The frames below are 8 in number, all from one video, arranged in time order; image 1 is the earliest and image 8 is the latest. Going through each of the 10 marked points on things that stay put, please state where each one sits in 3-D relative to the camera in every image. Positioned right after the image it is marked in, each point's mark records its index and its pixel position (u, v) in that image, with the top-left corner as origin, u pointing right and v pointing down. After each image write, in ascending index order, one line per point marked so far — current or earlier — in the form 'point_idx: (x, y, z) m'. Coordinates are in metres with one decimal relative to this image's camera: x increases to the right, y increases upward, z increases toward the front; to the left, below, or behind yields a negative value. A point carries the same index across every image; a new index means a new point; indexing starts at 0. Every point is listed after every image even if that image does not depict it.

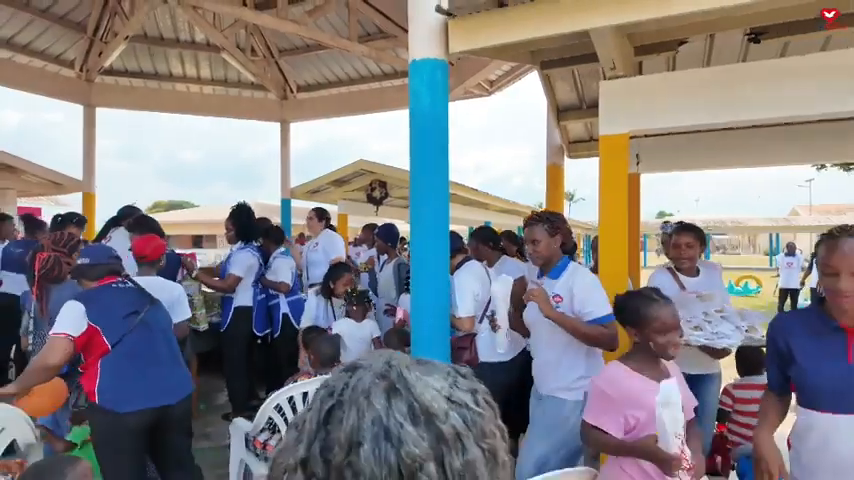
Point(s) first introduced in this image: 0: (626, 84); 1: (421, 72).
0: (+1.5, +1.1, +3.7) m
1: (-0.1, +1.1, +3.2) m
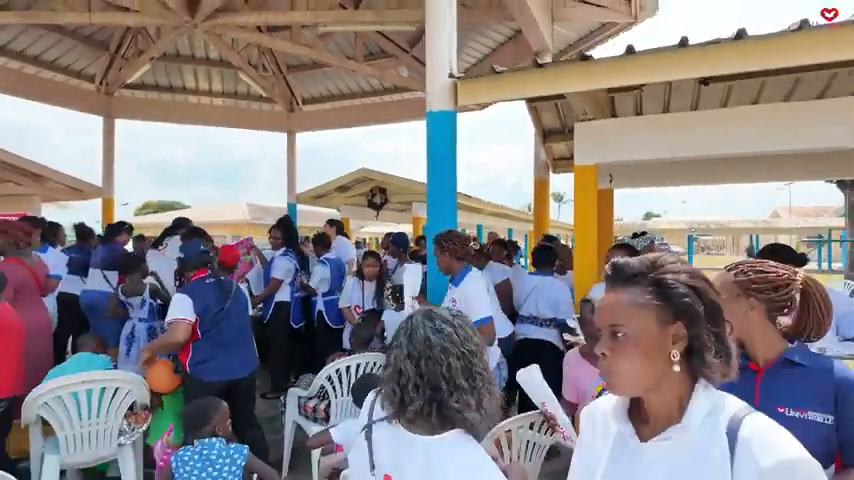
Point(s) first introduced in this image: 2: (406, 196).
0: (+1.6, +1.1, +4.6) m
1: (0.0, +1.0, +4.1) m
2: (-0.6, +1.2, +13.2) m
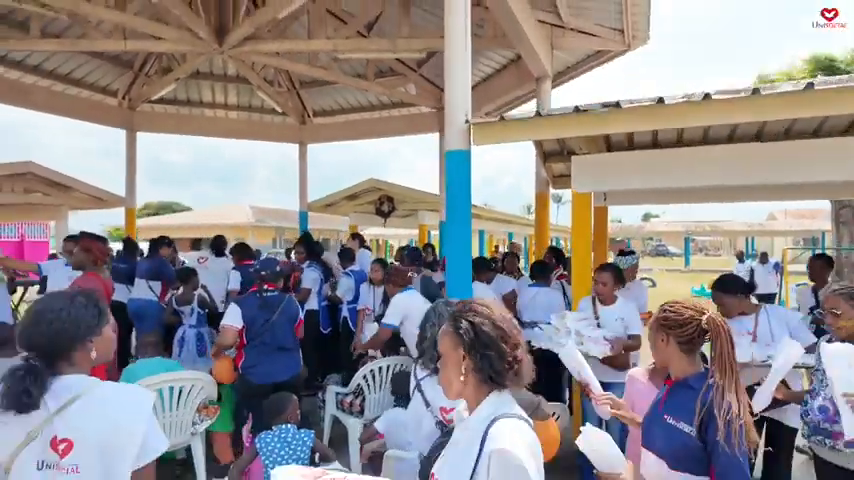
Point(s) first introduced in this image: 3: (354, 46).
0: (+1.8, +0.9, +5.3) m
1: (+0.2, +0.8, +4.8) m
2: (-0.4, +1.0, +13.9) m
3: (-1.3, +3.3, +8.4) m
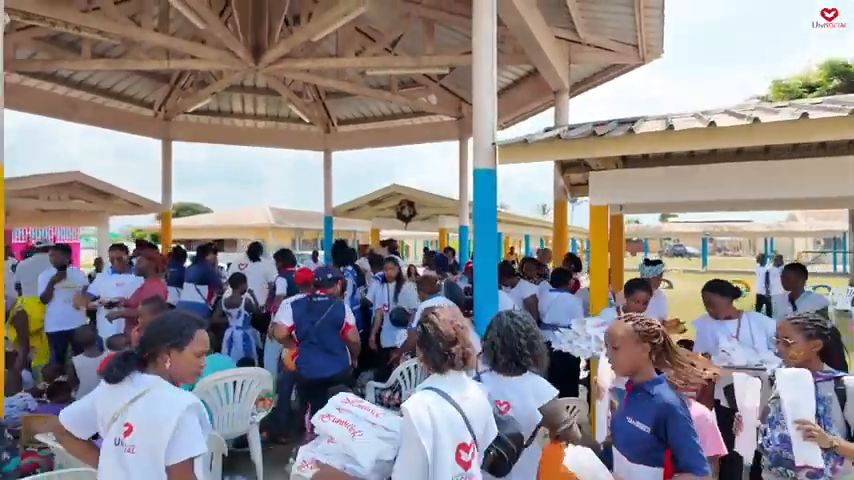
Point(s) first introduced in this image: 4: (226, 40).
0: (+2.1, +0.8, +5.7) m
1: (+0.5, +0.7, +5.2) m
2: (+0.2, +0.9, +14.4) m
3: (-0.8, +3.2, +9.0) m
4: (-3.4, +3.4, +8.4) m
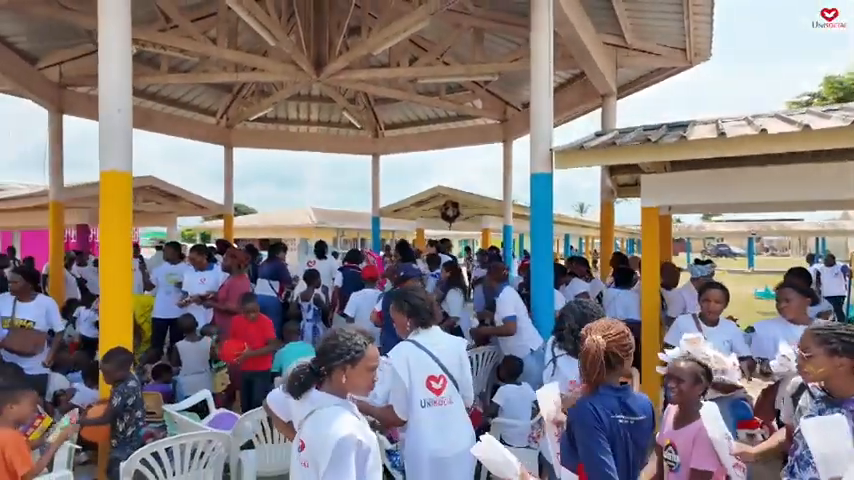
0: (+2.8, +0.8, +6.0) m
1: (+1.3, +0.7, +5.7) m
2: (+1.5, +1.0, +14.8) m
3: (+0.1, +3.2, +9.5) m
4: (-2.5, +3.4, +9.1) m
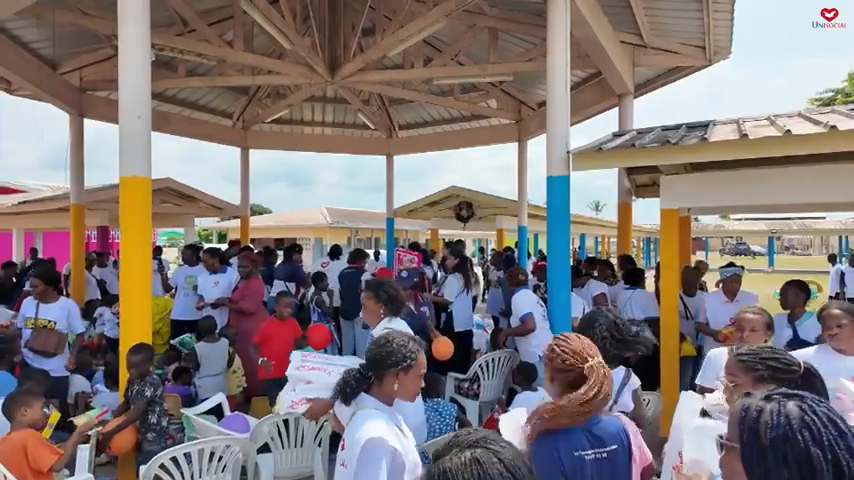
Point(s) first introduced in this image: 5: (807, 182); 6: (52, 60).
0: (+3.0, +0.7, +5.9) m
1: (+1.4, +0.7, +5.6) m
2: (+1.9, +0.9, +14.8) m
3: (+0.4, +3.2, +9.4) m
4: (-2.2, +3.4, +9.1) m
5: (+4.1, +0.6, +5.3) m
6: (-7.5, +3.6, +9.9) m
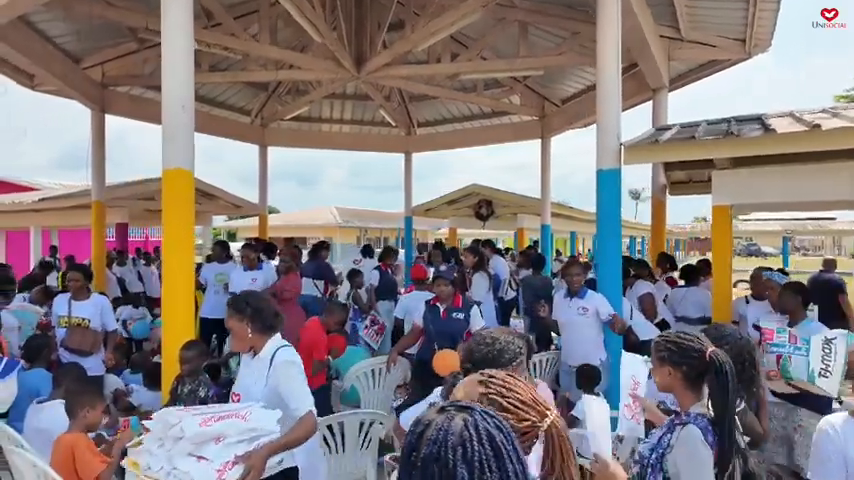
0: (+3.5, +0.8, +5.7) m
1: (+1.9, +0.7, +5.4) m
2: (+2.5, +1.0, +14.5) m
3: (+0.9, +3.3, +9.2) m
4: (-1.7, +3.4, +8.9) m
5: (+4.6, +0.7, +5.1) m
6: (-7.0, +3.7, +9.8) m
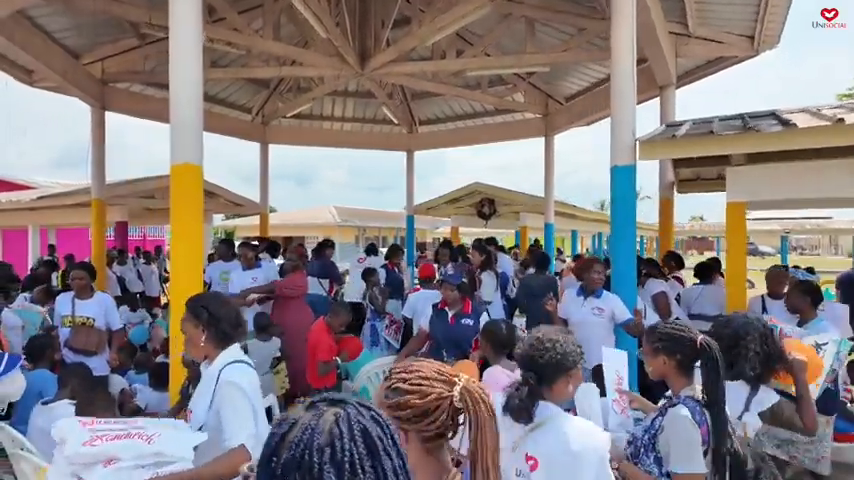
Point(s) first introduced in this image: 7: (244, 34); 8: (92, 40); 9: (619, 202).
0: (+3.6, +0.8, +5.6) m
1: (+2.0, +0.7, +5.3) m
2: (+2.6, +1.0, +14.5) m
3: (+1.0, +3.3, +9.1) m
4: (-1.6, +3.5, +8.8) m
5: (+4.8, +0.7, +5.0) m
6: (-6.9, +3.7, +9.6) m
7: (-3.2, +3.6, +8.6) m
8: (-6.4, +3.8, +9.3) m
9: (+2.1, +0.4, +5.3) m
